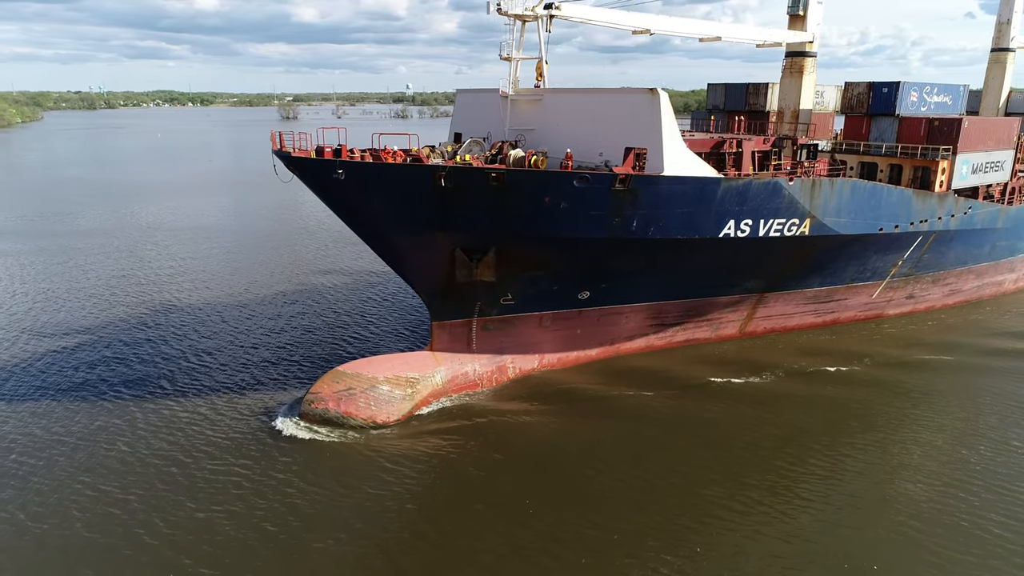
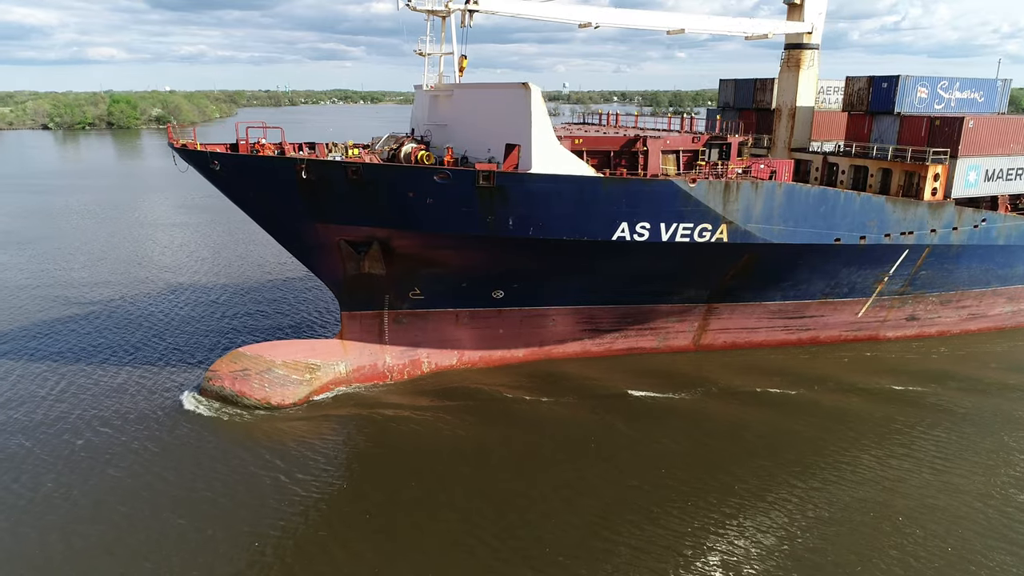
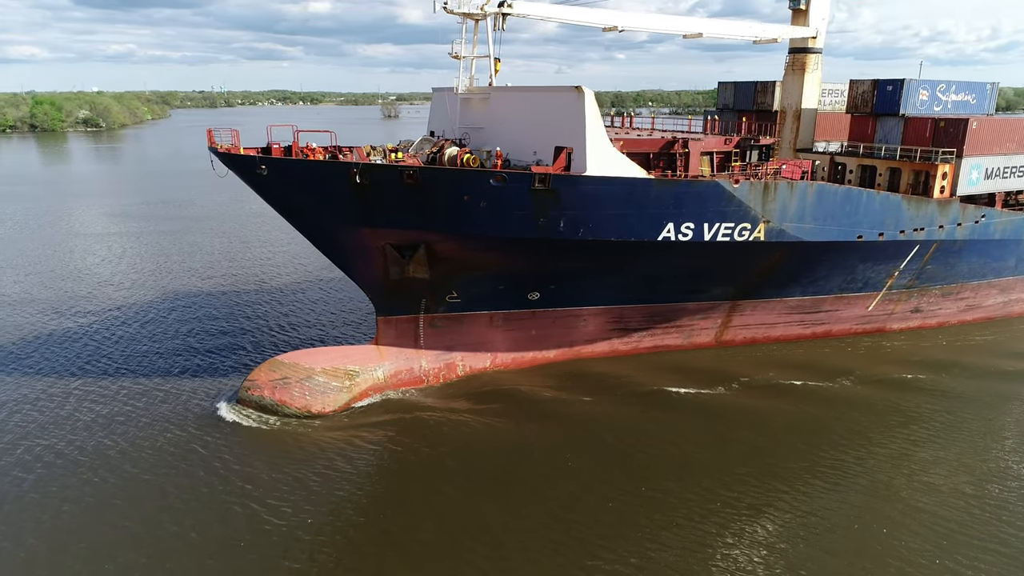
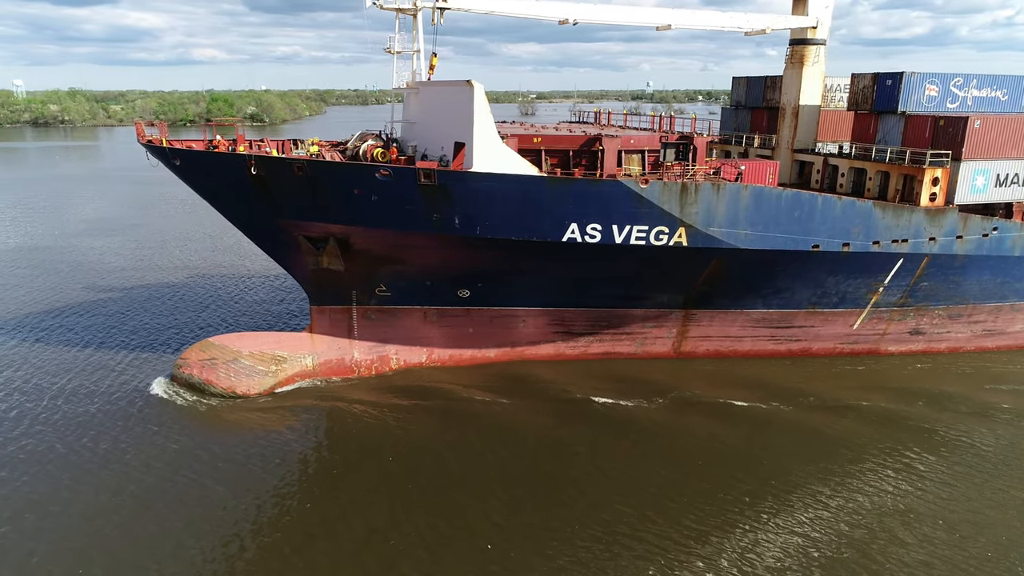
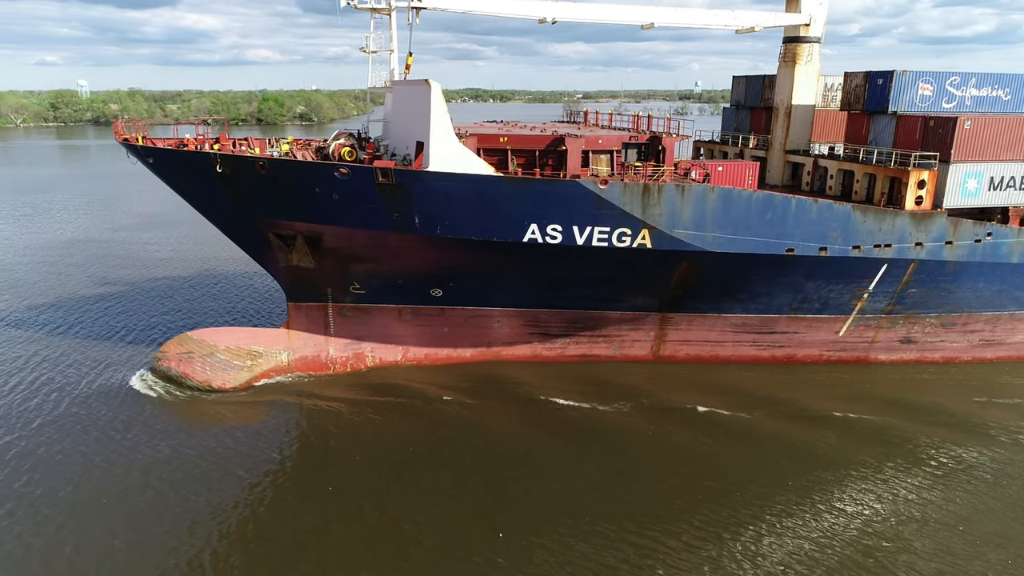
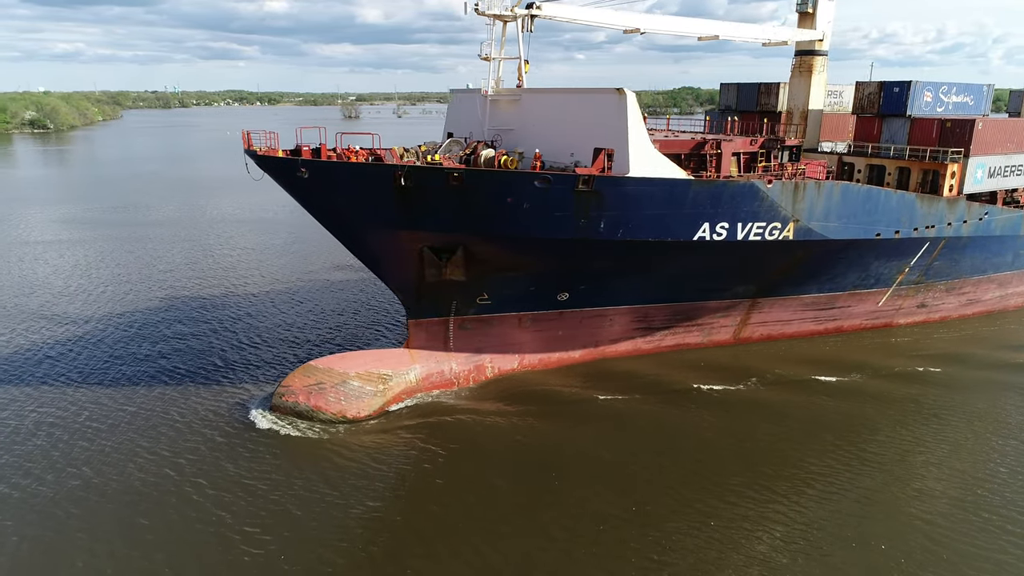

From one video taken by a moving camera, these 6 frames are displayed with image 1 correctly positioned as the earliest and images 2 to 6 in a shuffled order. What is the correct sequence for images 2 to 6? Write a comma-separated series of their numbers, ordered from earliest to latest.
6, 3, 2, 4, 5
